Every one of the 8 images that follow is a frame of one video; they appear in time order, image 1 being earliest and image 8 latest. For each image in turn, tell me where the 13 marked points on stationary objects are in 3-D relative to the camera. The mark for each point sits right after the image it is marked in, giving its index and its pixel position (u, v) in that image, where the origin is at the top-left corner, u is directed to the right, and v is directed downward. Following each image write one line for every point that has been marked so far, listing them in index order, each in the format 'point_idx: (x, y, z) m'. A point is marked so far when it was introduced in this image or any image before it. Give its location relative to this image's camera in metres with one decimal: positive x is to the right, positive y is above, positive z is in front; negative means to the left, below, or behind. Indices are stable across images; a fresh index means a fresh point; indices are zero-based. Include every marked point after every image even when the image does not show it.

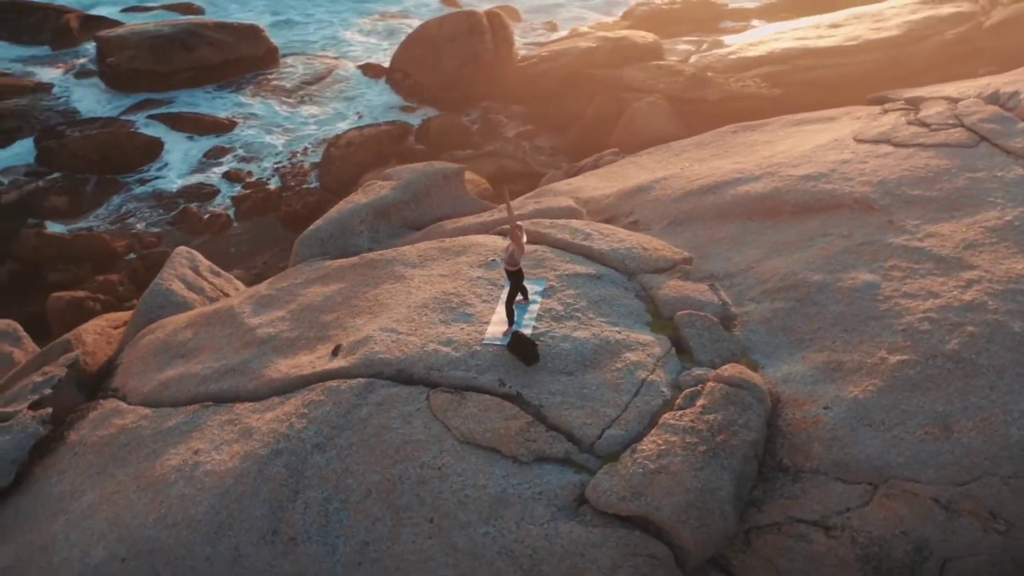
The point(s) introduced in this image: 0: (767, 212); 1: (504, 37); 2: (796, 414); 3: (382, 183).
0: (+1.6, +0.5, +7.1) m
1: (-0.1, +3.4, +14.9) m
2: (+1.4, -0.6, +5.4) m
3: (-0.9, +0.8, +8.0) m
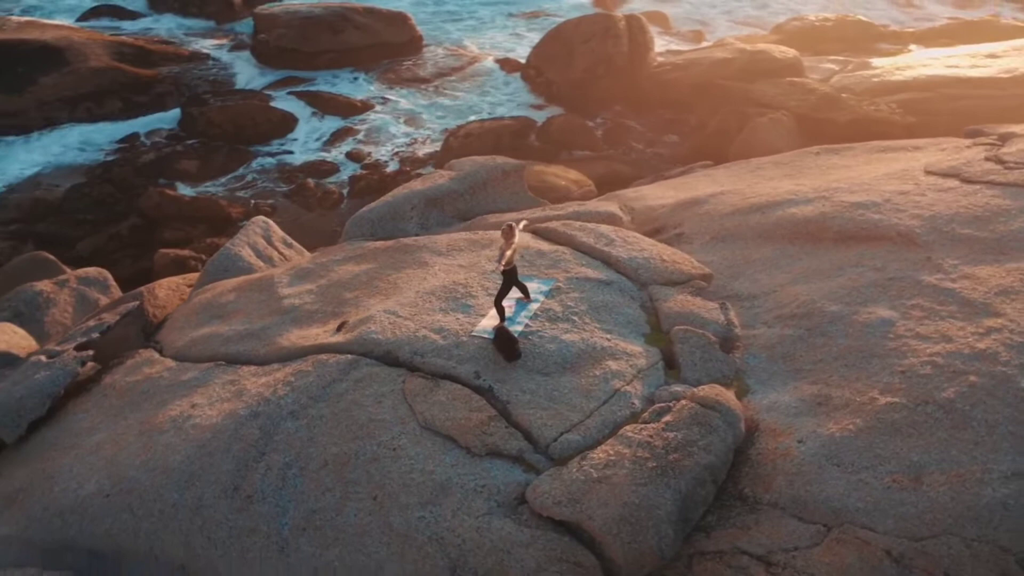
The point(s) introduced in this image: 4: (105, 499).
0: (+1.8, +0.3, +6.8) m
1: (+1.7, +3.3, +14.8) m
2: (+1.2, -0.7, +5.3) m
3: (-0.5, +0.9, +8.1) m
4: (-2.1, -1.1, +5.6) m
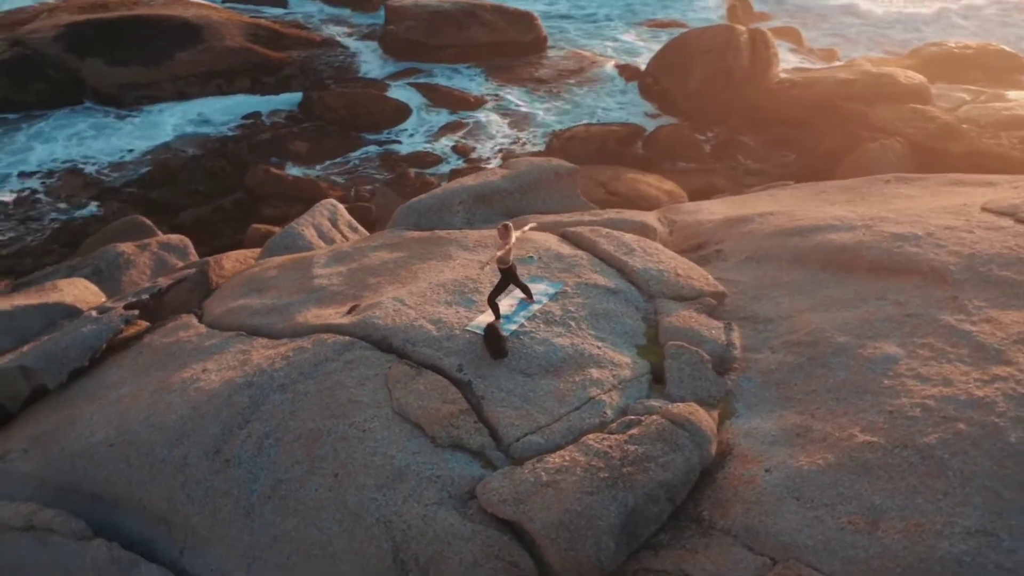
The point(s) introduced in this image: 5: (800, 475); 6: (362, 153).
0: (+2.0, +0.1, +6.6) m
1: (+3.3, +3.1, +14.5) m
2: (+1.1, -0.8, +5.1) m
3: (-0.1, +0.9, +8.2) m
4: (-2.2, -0.9, +6.0) m
5: (+1.3, -0.8, +4.9) m
6: (-1.9, +1.7, +13.7) m
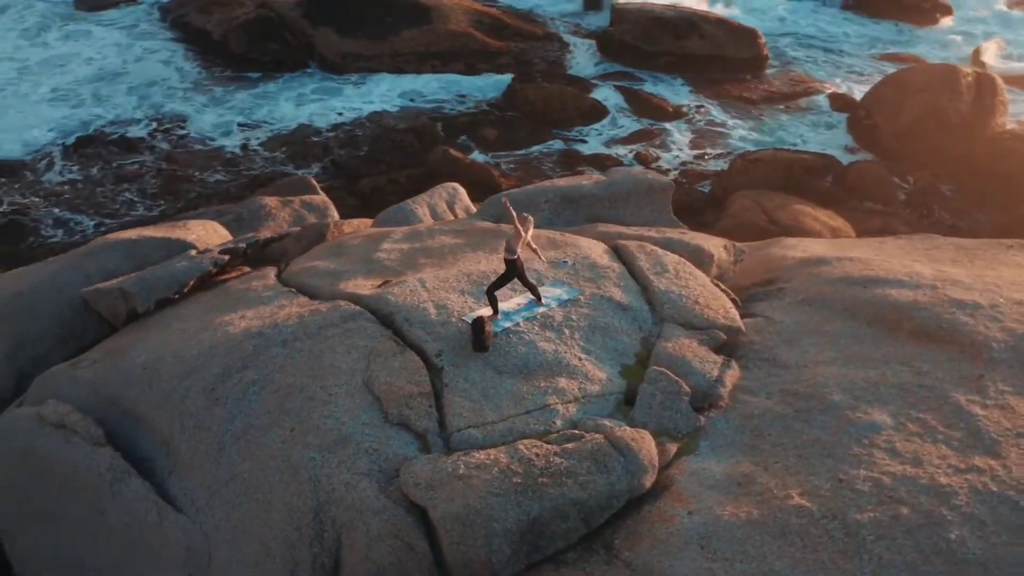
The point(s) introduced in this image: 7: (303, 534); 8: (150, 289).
0: (+2.1, -0.2, +6.1) m
1: (+5.8, +2.3, +13.4) m
2: (+0.7, -1.0, +4.9) m
3: (+0.6, +0.8, +8.2) m
4: (-2.2, -0.5, +6.6) m
5: (+0.9, -1.0, +4.7) m
6: (+0.4, +1.8, +13.9) m
7: (-1.0, -1.2, +5.2) m
8: (-2.5, 0.0, +7.7) m
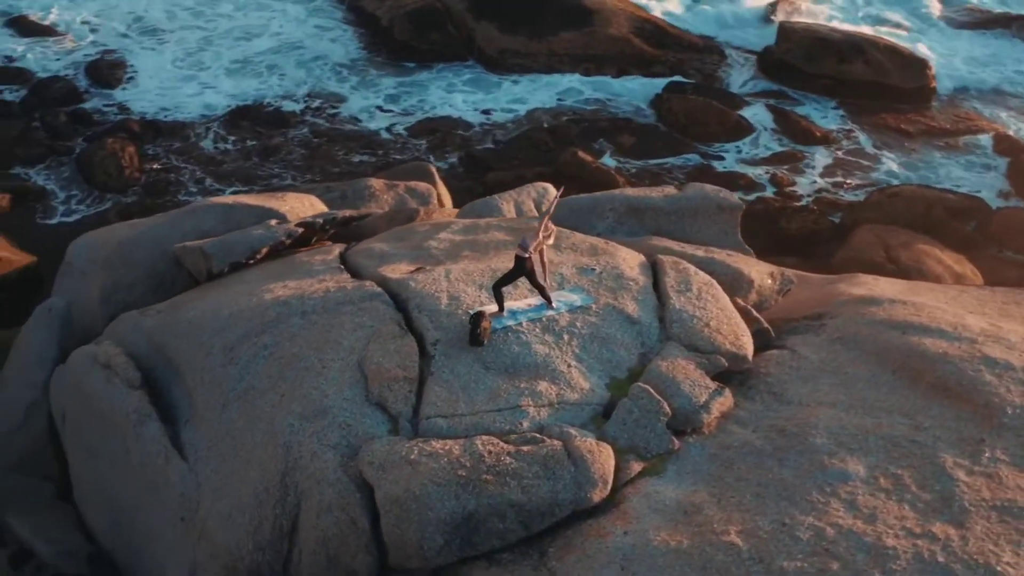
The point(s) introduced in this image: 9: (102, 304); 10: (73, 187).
0: (+2.1, -0.5, +5.7) m
1: (+7.3, +1.5, +12.2) m
2: (+0.4, -1.0, +4.9) m
3: (+1.2, +0.7, +8.0) m
4: (-2.1, -0.2, +7.0) m
5: (+0.6, -1.1, +4.6) m
6: (+2.1, +1.6, +13.7) m
7: (-1.2, -1.0, +5.4) m
8: (-2.1, +0.3, +8.1) m
9: (-3.2, -0.1, +8.5) m
10: (-5.1, +1.1, +12.8) m
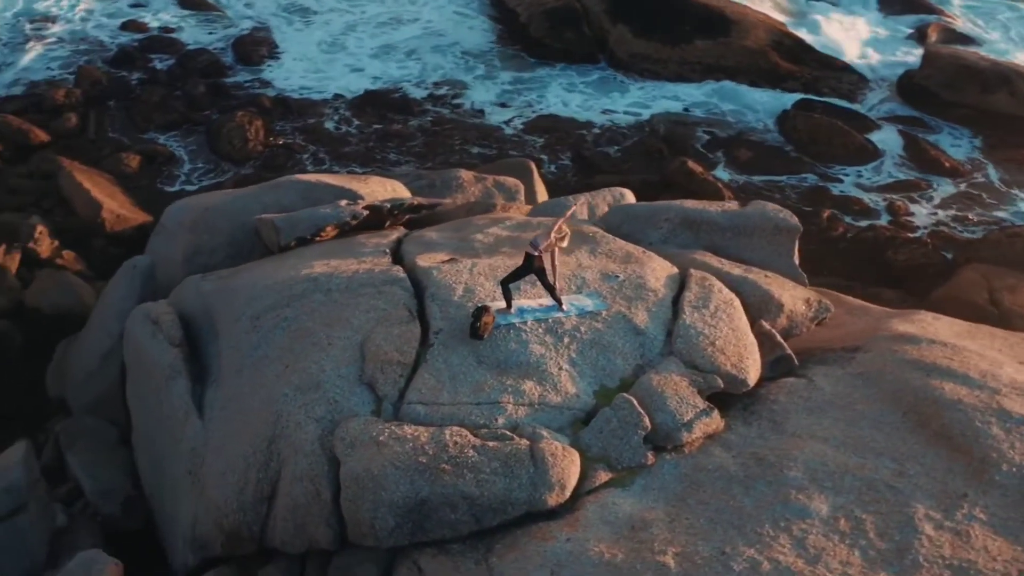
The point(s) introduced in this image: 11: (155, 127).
0: (+2.0, -0.7, +5.5) m
1: (+8.3, +0.7, +11.1) m
2: (+0.2, -1.1, +4.8) m
3: (+1.6, +0.6, +7.9) m
4: (-1.9, 0.0, +7.3) m
5: (+0.3, -1.1, +4.6) m
6: (+3.4, +1.3, +13.3) m
7: (-1.3, -0.9, +5.6) m
8: (-1.7, +0.5, +8.4) m
9: (-2.7, +0.2, +9.0) m
10: (-3.9, +1.6, +13.5) m
11: (-4.6, +2.1, +14.0) m
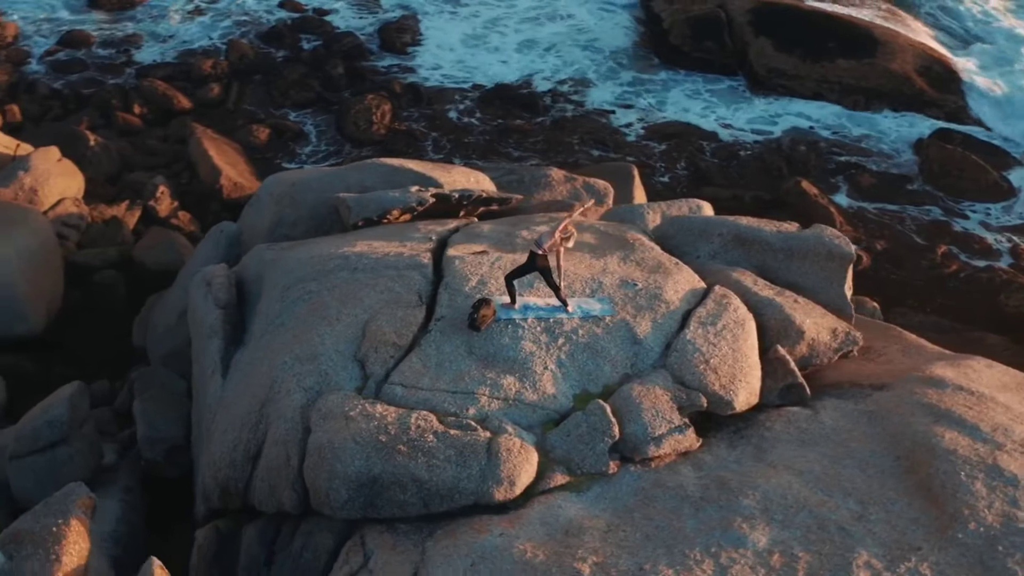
0: (+1.9, -0.8, +5.2) m
1: (+9.1, -0.3, +9.7) m
2: (-0.1, -1.0, +4.9) m
3: (+1.9, +0.4, +7.6) m
4: (-1.6, +0.2, +7.6) m
5: (0.0, -1.1, +4.6) m
6: (+4.7, +0.9, +12.7) m
7: (-1.4, -0.7, +5.9) m
8: (-1.2, +0.7, +8.7) m
9: (-2.1, +0.5, +9.4) m
10: (-2.4, +2.0, +14.0) m
11: (-3.0, +2.5, +14.6) m
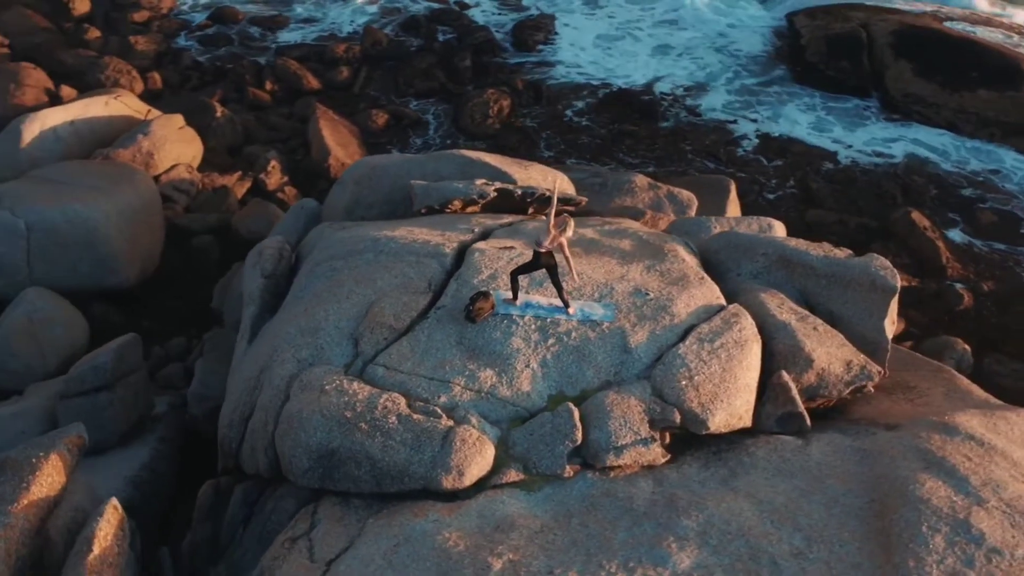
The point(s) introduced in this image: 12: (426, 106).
0: (+1.7, -1.0, +4.9) m
1: (+9.5, -1.2, +8.3) m
2: (-0.3, -1.0, +4.9) m
3: (+2.2, +0.2, +7.3) m
4: (-1.3, +0.4, +7.9) m
5: (-0.3, -1.1, +4.6) m
6: (+5.8, +0.4, +11.9) m
7: (-1.5, -0.5, +6.1) m
8: (-0.7, +0.8, +8.9) m
9: (-1.5, +0.7, +9.7) m
10: (-0.9, +2.1, +14.3) m
11: (-1.4, +2.7, +15.0) m
12: (-1.2, +2.4, +14.7) m
